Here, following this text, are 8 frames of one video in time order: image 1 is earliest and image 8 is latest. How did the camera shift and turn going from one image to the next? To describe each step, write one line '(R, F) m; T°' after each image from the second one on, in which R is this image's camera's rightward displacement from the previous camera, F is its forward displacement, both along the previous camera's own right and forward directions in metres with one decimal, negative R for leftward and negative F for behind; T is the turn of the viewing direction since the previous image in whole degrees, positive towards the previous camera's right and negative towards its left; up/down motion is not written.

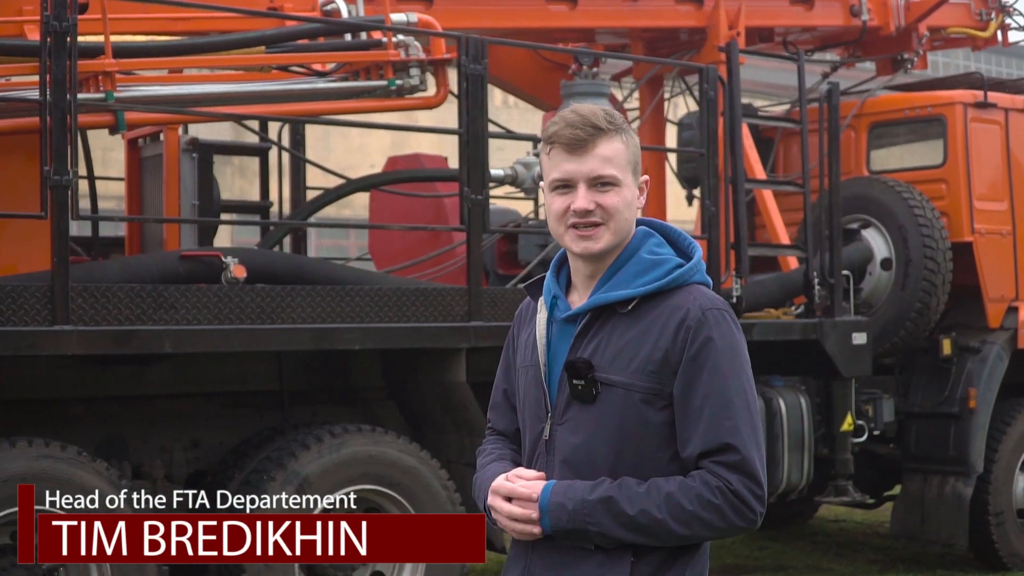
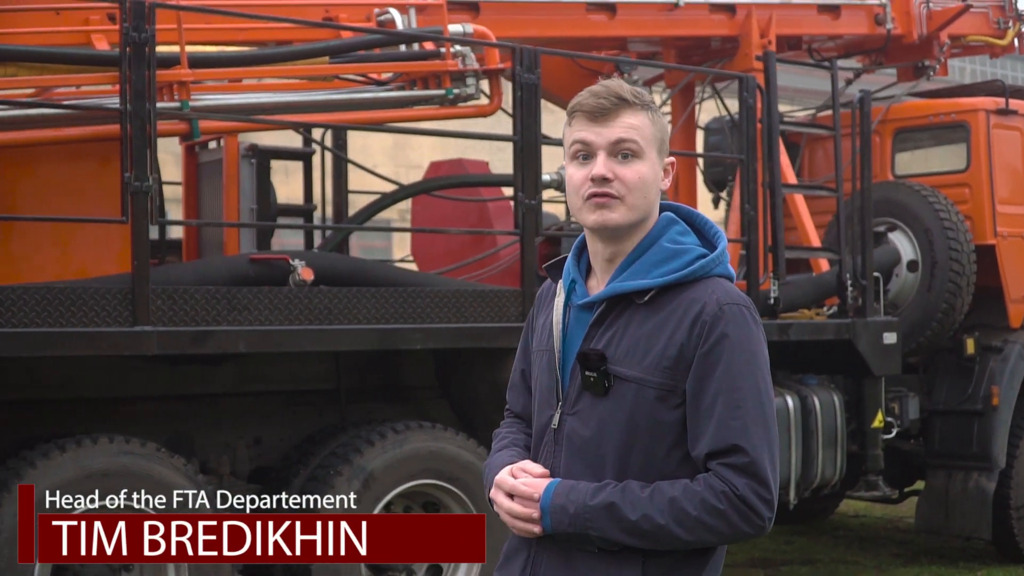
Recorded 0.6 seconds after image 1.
(-0.2, -0.2) m; +1°
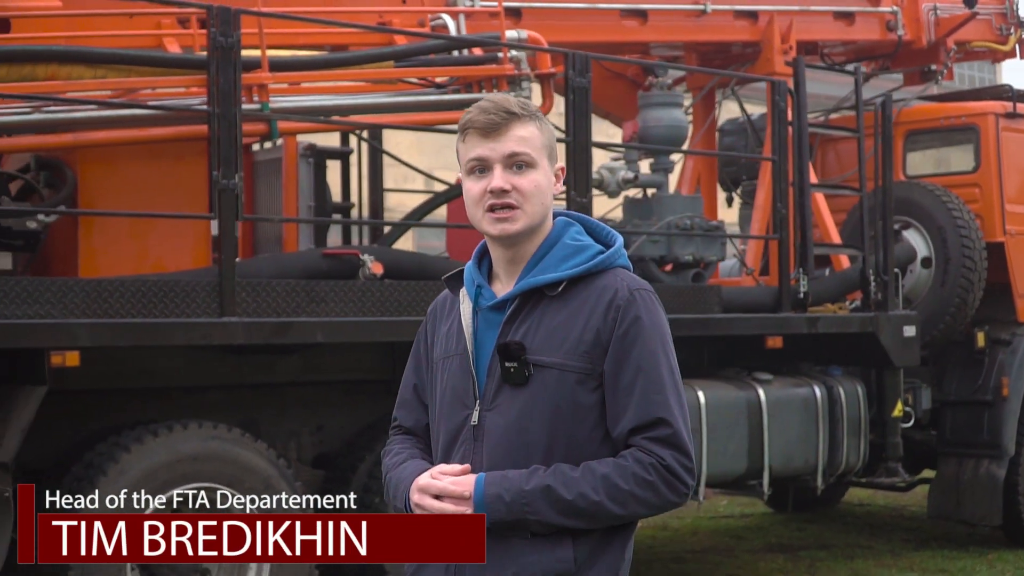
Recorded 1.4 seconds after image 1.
(-0.3, -0.3) m; +2°
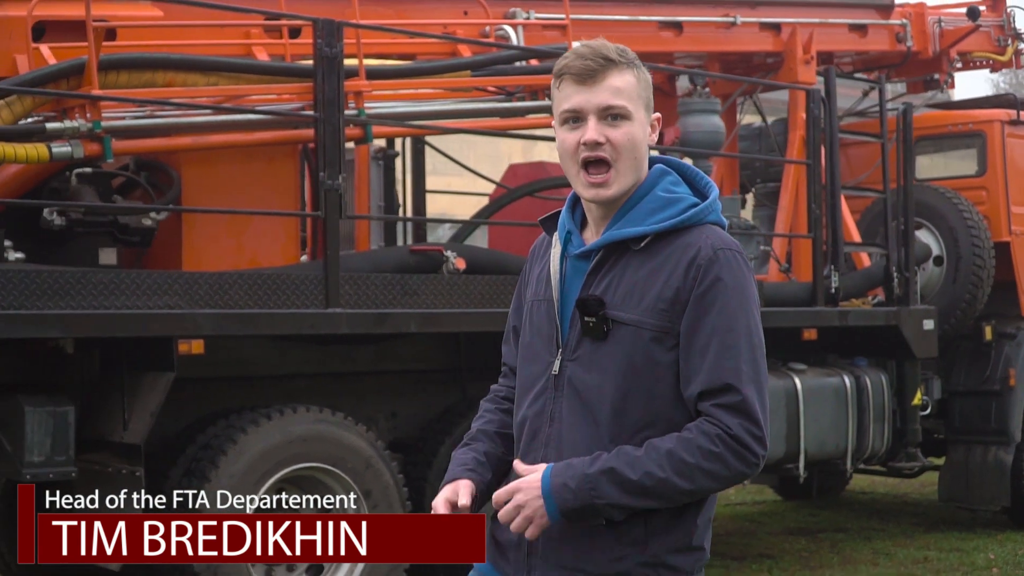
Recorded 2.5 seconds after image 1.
(-0.5, -0.4) m; +2°
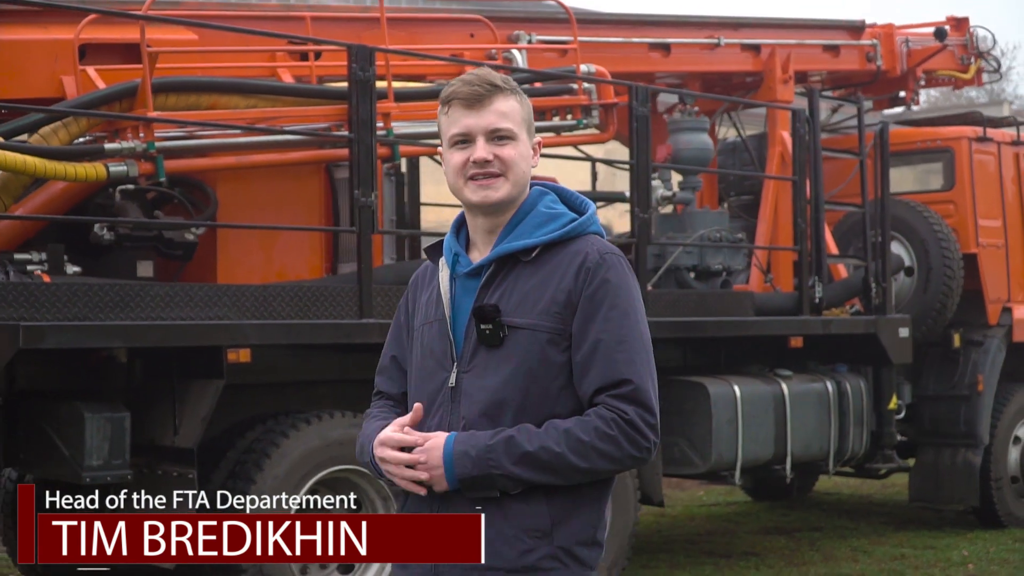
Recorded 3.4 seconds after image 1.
(-0.3, -0.3) m; +3°
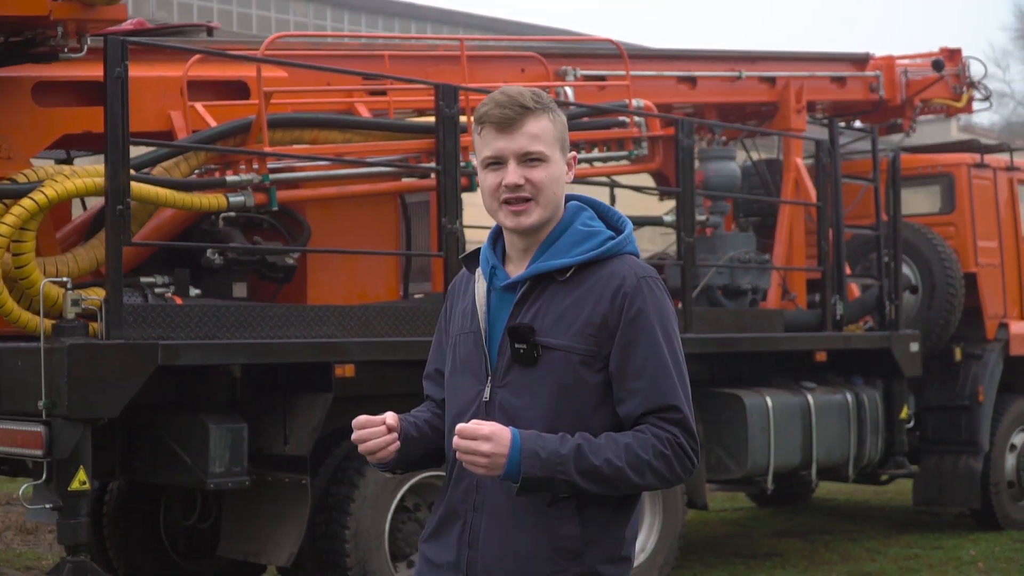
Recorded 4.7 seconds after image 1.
(-0.5, -0.5) m; +2°
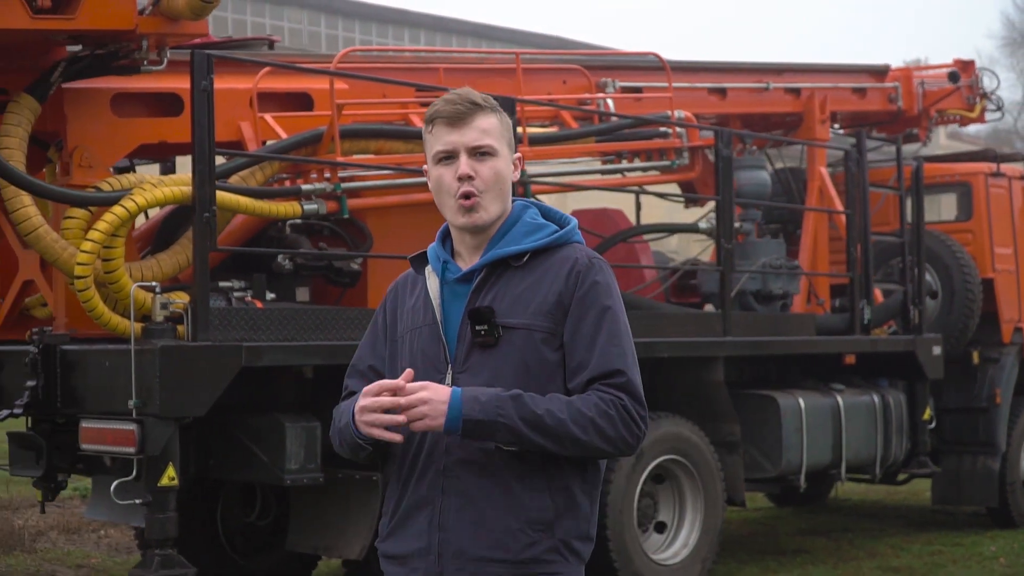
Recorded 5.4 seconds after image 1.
(-0.3, -0.2) m; +1°
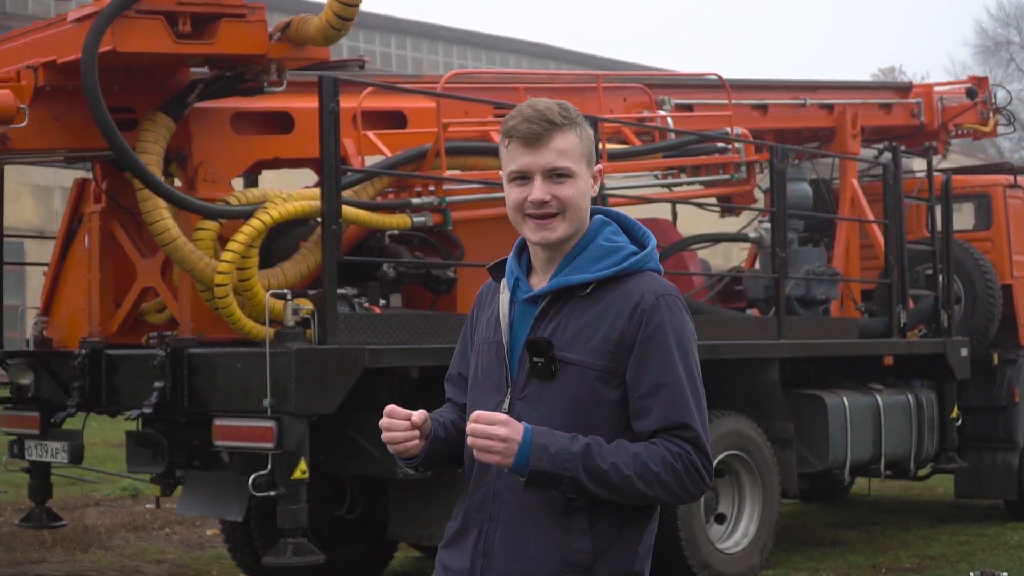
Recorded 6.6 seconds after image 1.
(-0.5, -0.4) m; +2°
